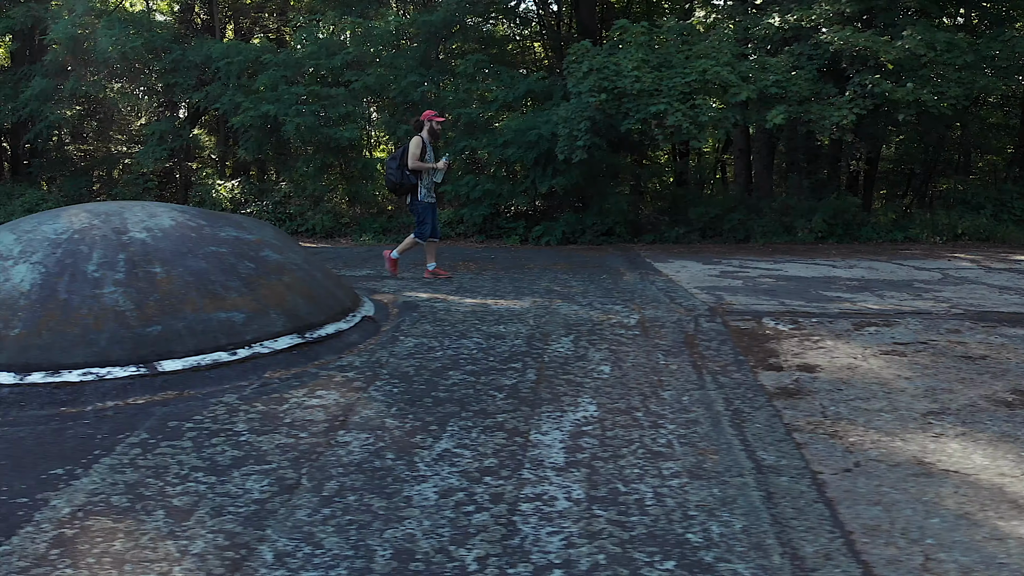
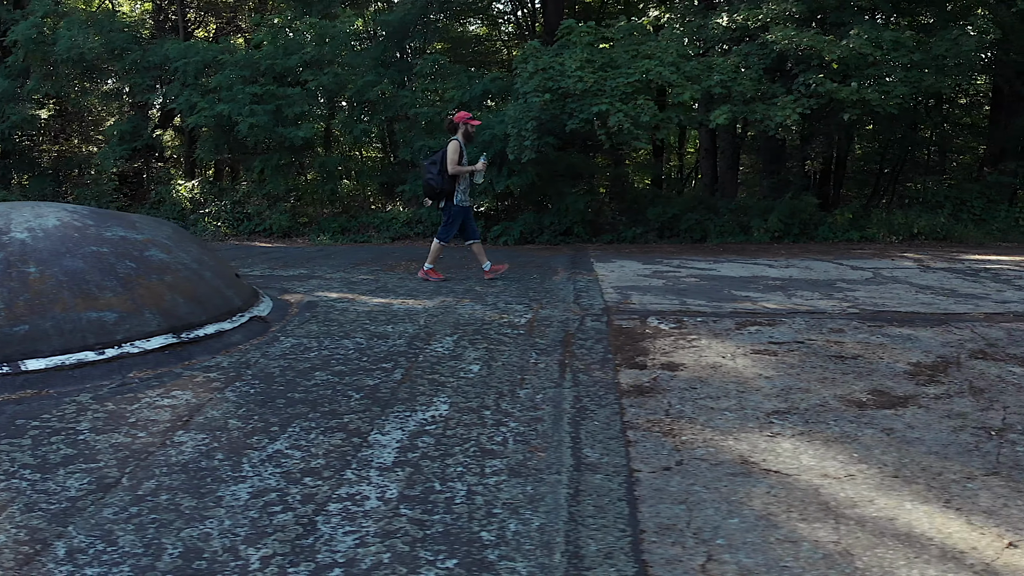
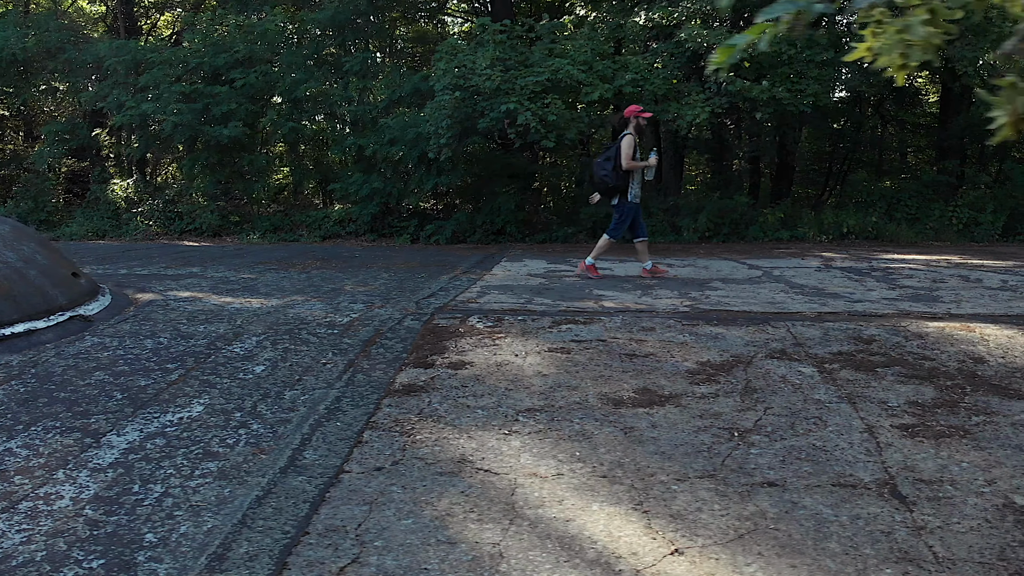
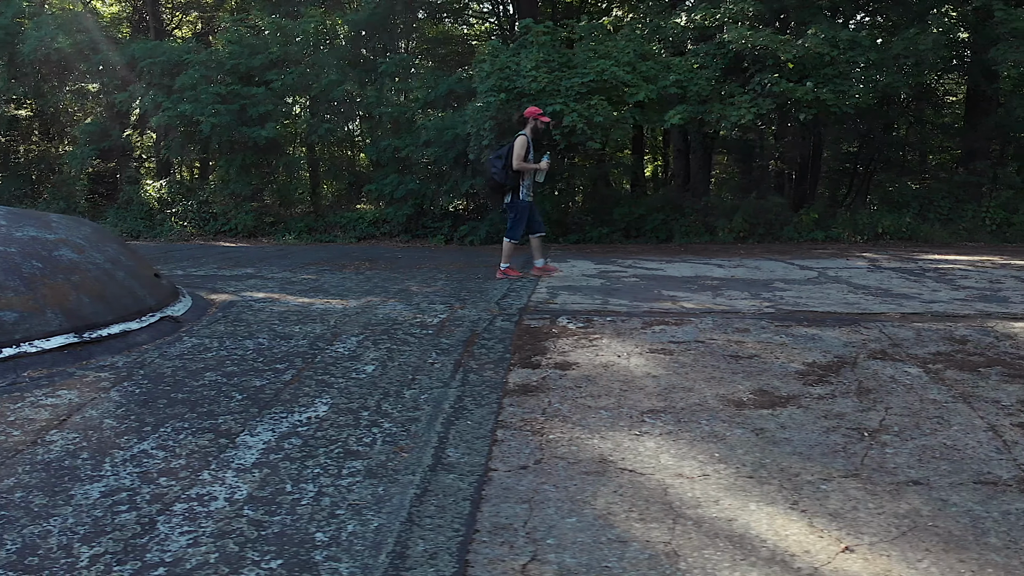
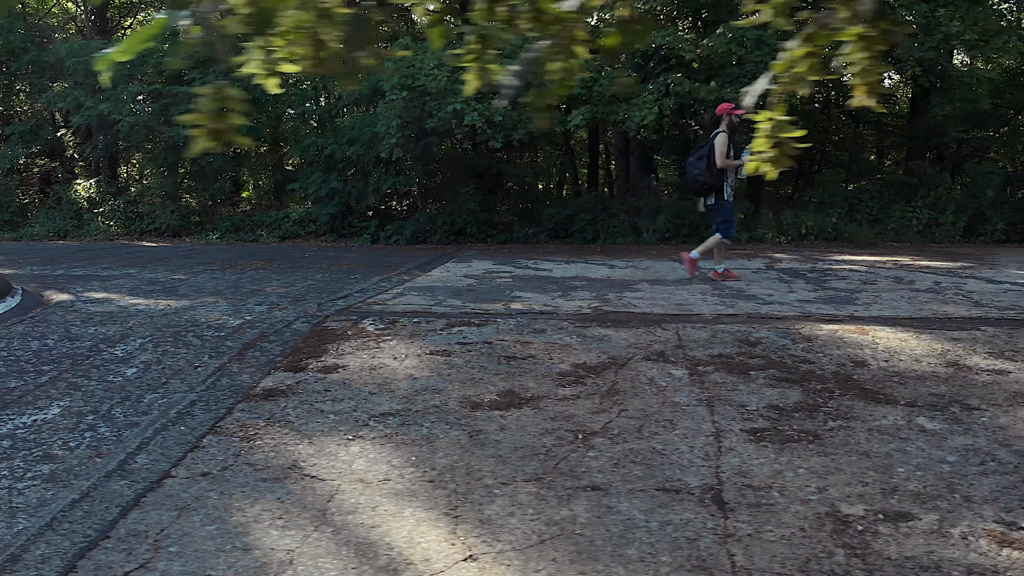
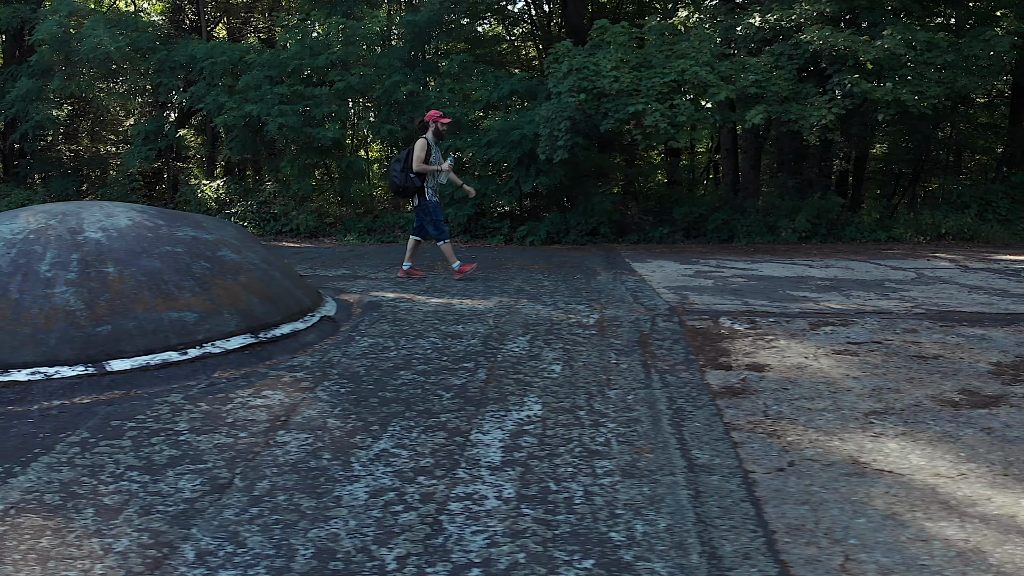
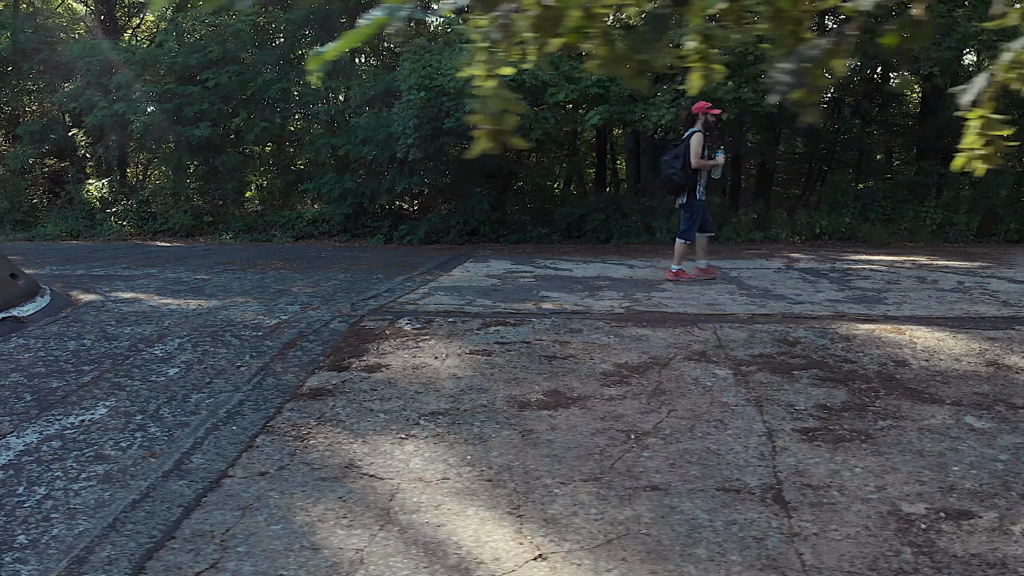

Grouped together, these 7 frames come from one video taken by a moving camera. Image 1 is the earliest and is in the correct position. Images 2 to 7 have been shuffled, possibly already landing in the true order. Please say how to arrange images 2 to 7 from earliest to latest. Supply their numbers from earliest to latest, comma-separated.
6, 2, 4, 3, 7, 5
